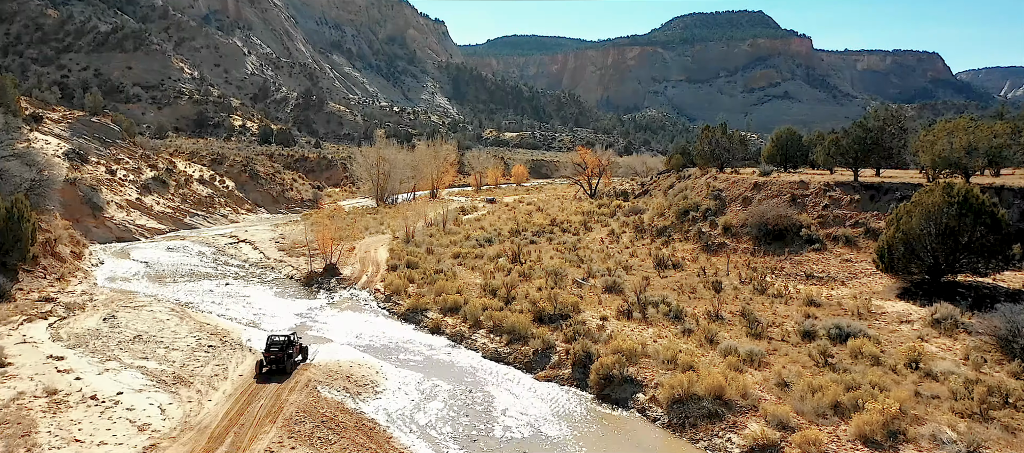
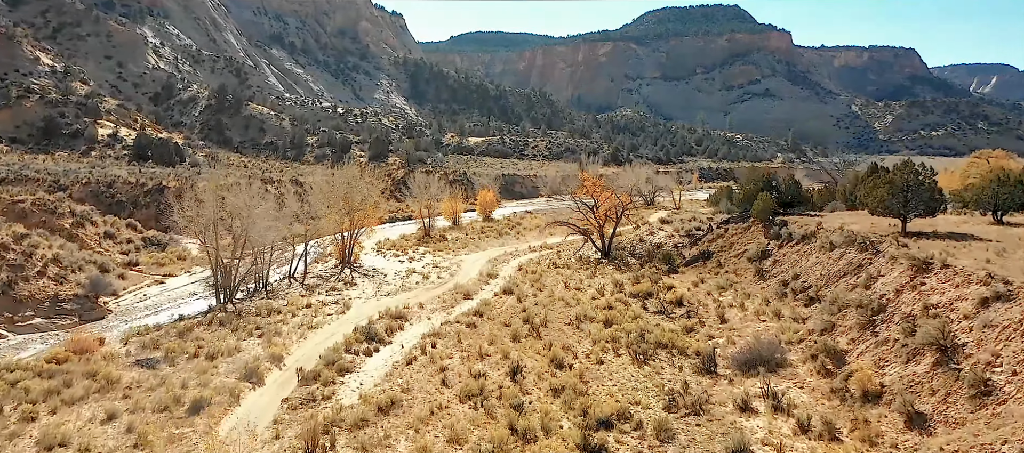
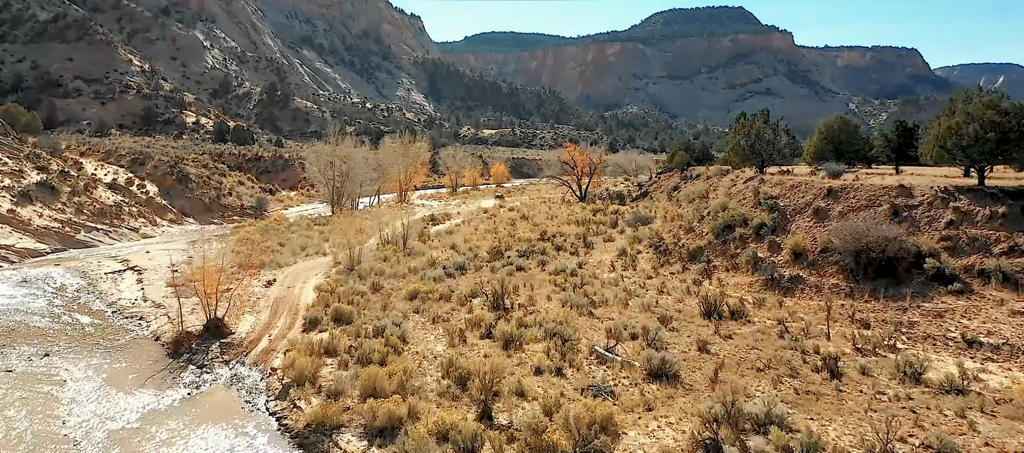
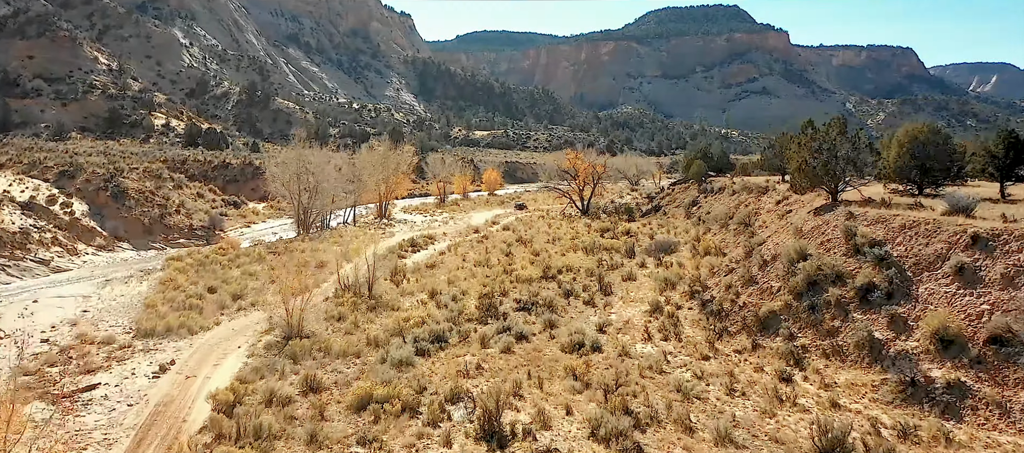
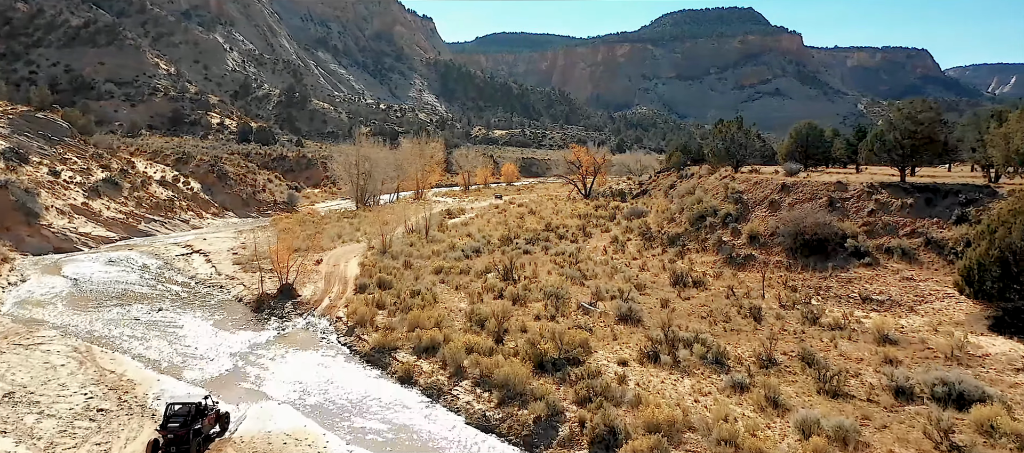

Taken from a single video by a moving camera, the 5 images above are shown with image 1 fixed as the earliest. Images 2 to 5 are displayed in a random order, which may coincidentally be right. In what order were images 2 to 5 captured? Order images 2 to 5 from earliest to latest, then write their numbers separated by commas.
5, 3, 4, 2
